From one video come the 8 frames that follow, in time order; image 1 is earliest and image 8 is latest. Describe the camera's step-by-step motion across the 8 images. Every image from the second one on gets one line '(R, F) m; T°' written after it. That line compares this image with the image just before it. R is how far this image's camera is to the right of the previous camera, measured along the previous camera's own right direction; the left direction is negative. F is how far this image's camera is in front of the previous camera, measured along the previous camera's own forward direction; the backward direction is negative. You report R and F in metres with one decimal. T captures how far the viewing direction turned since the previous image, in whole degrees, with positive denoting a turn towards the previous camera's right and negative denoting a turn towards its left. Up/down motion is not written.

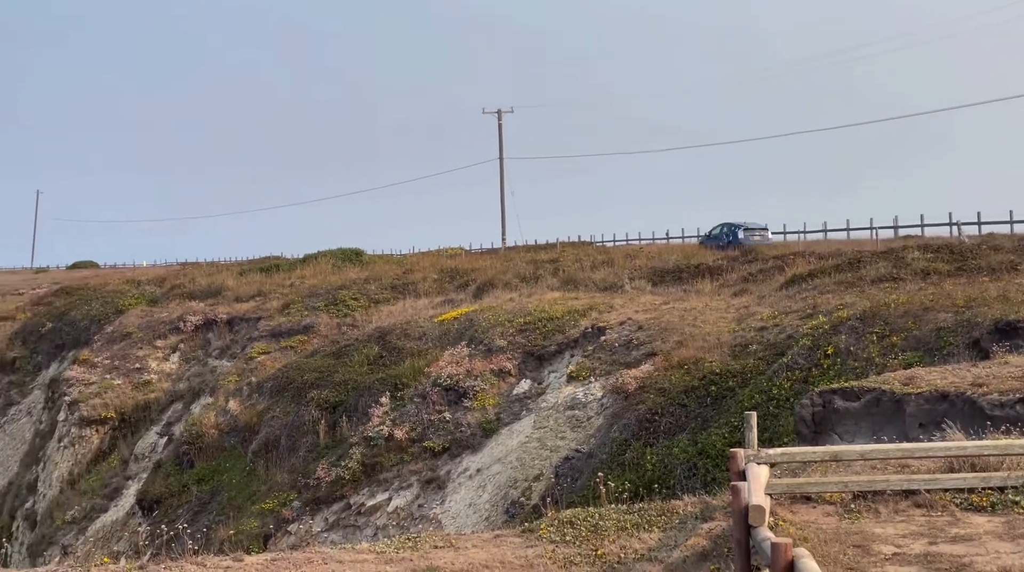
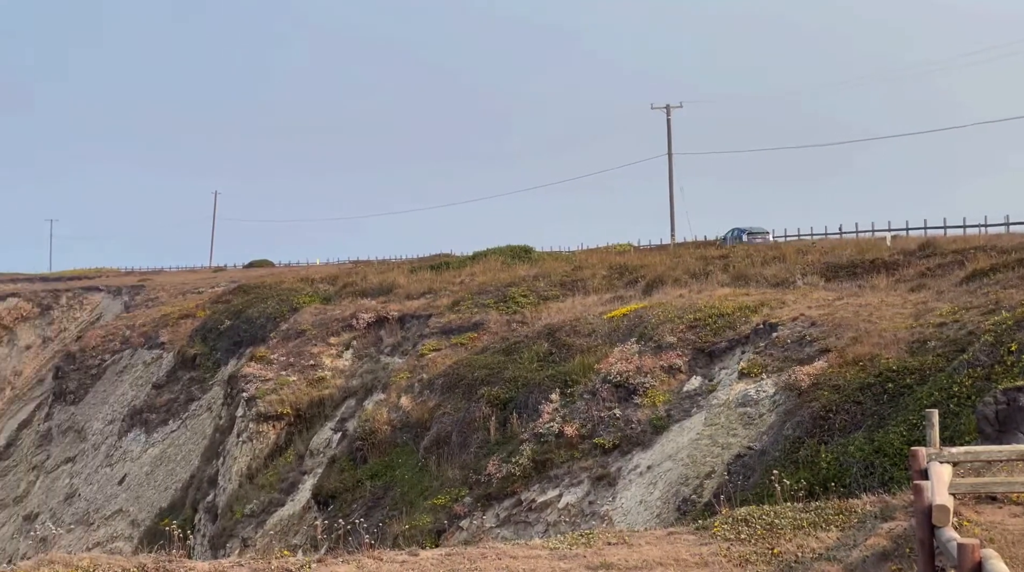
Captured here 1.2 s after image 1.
(-1.5, 0.0) m; -4°
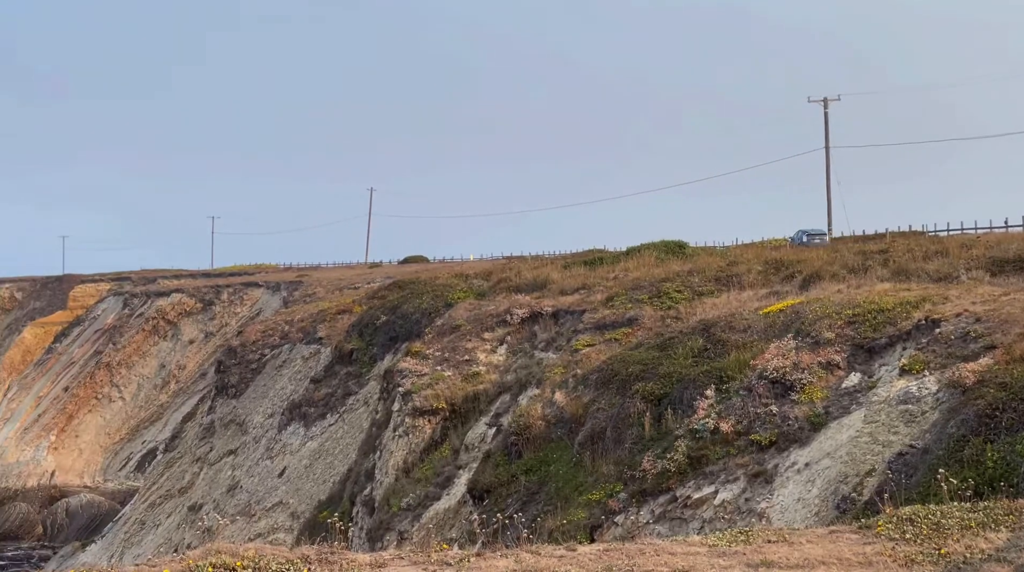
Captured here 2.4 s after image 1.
(-1.4, 0.0) m; -4°
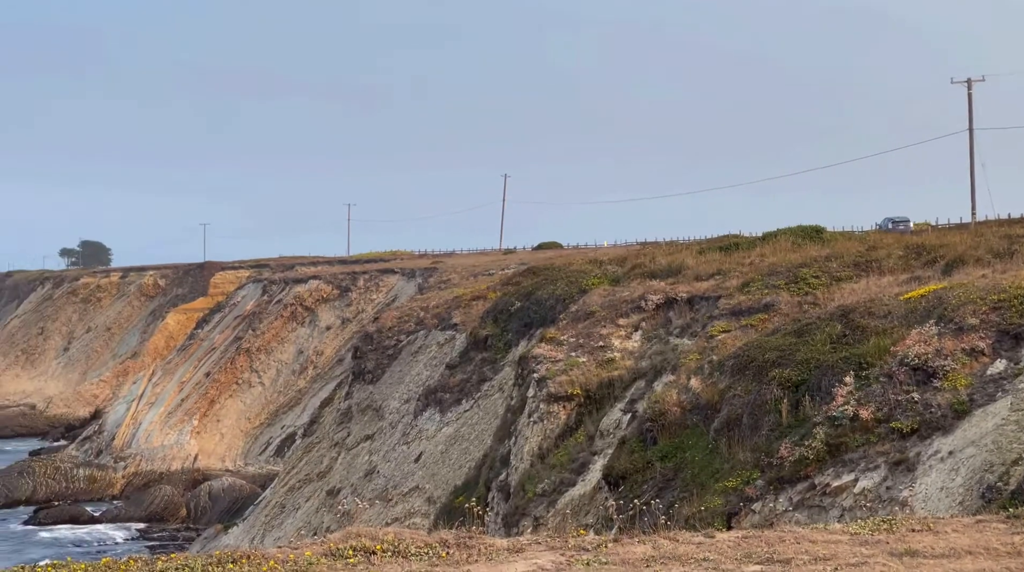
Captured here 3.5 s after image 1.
(-1.3, 0.0) m; -3°
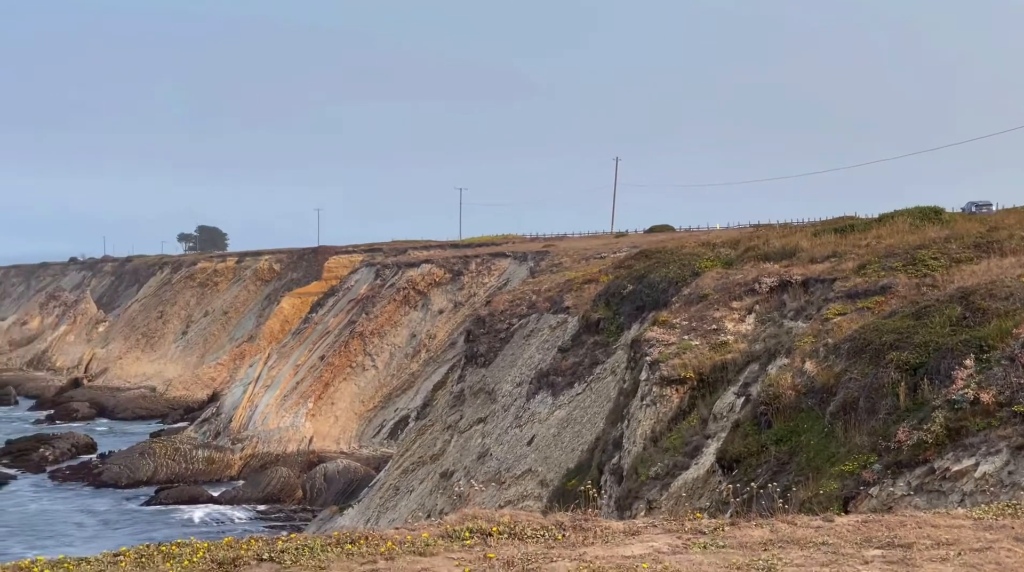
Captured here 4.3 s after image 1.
(-1.1, 0.0) m; -3°
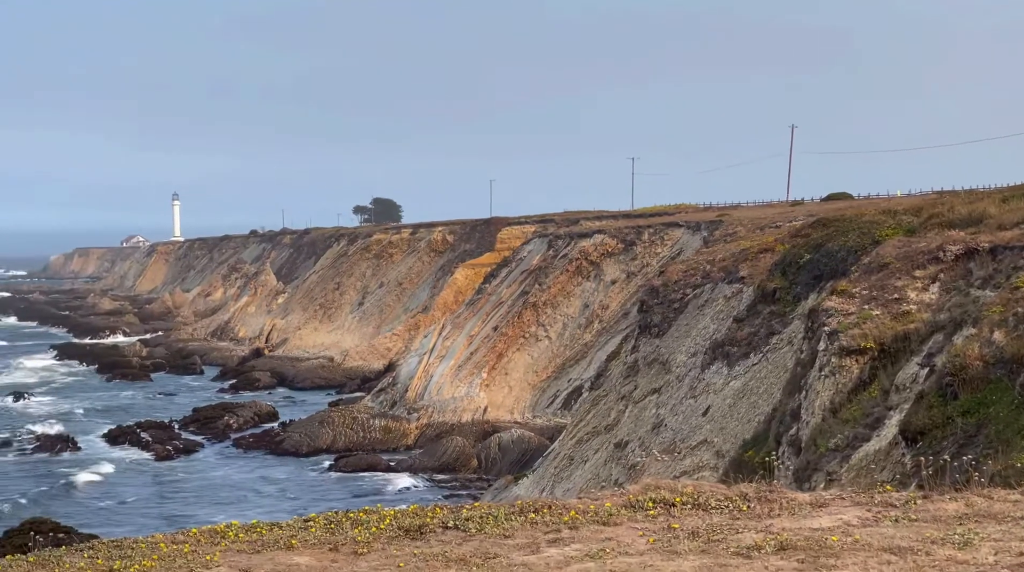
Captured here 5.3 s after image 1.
(-1.5, 0.0) m; -5°
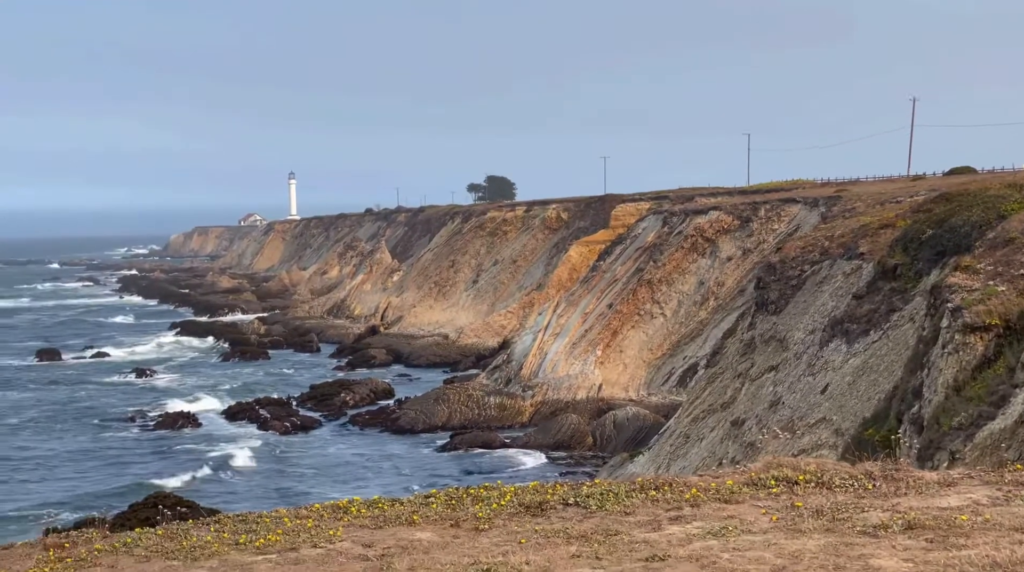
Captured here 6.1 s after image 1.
(-1.1, 0.0) m; -3°
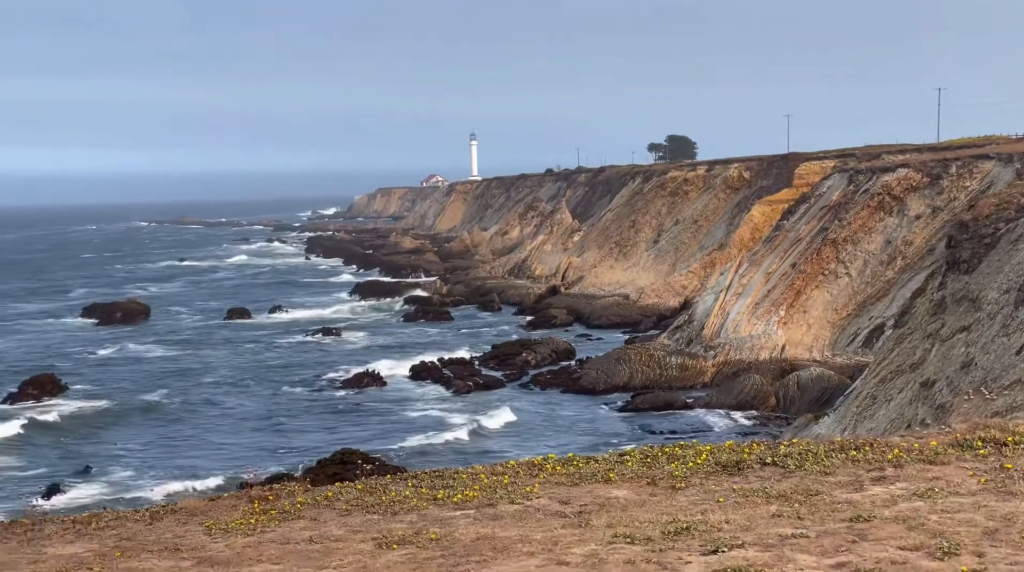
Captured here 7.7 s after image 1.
(-1.8, -0.1) m; -4°
